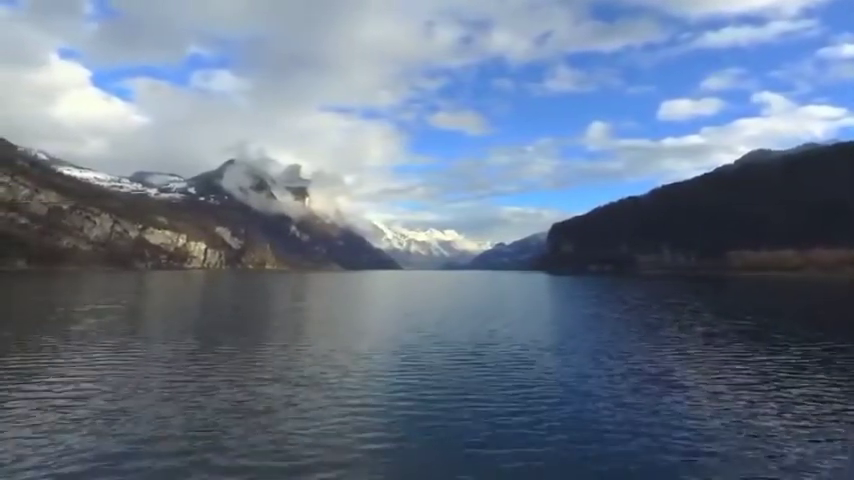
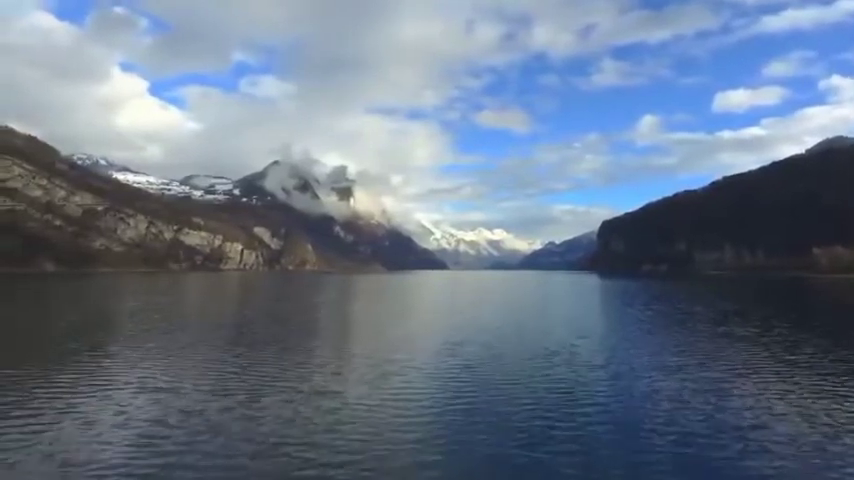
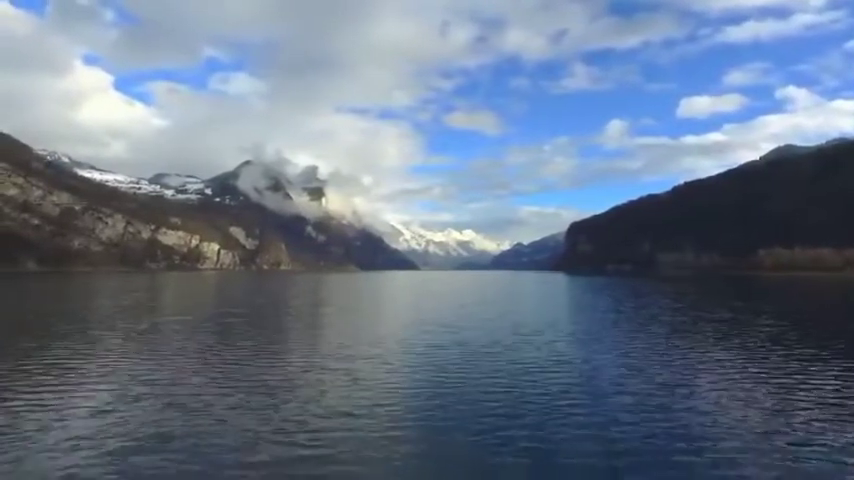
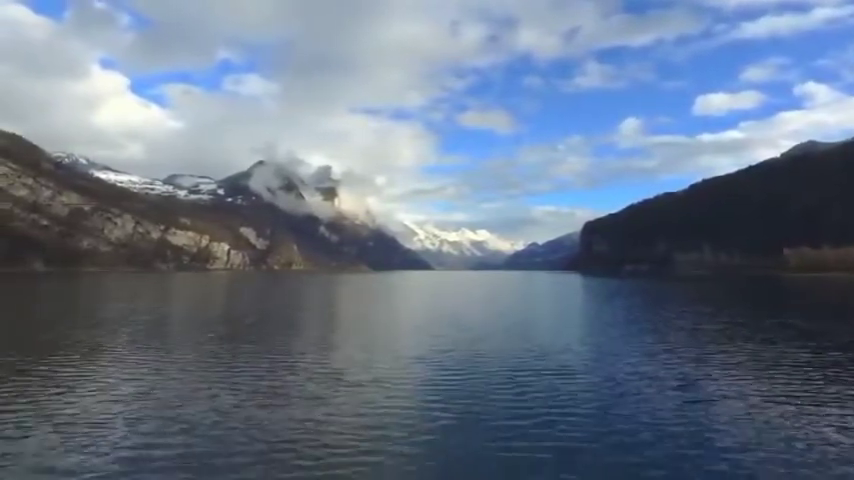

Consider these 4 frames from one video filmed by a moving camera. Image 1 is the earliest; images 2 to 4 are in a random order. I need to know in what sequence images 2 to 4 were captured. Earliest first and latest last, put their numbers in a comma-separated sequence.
3, 4, 2
